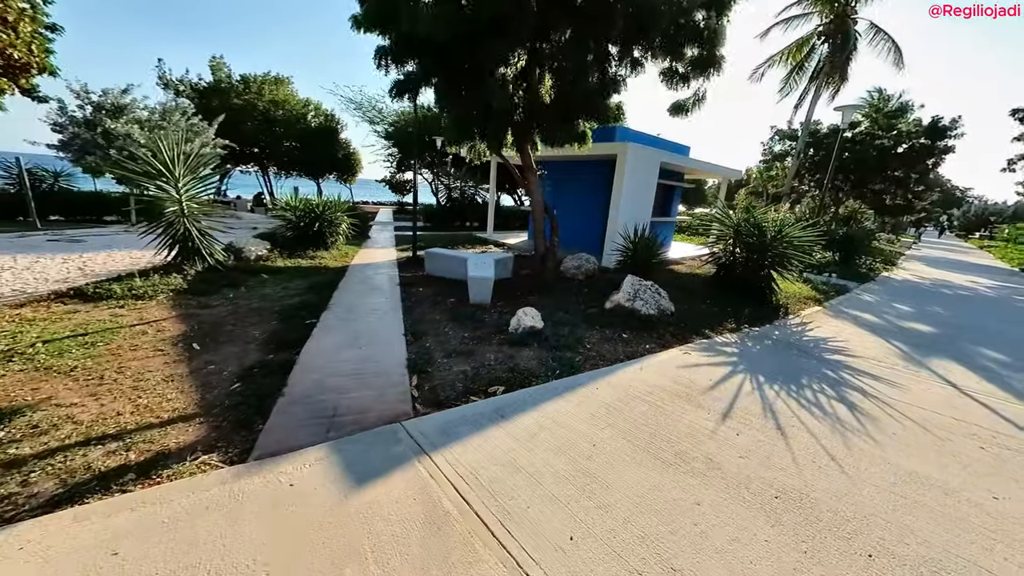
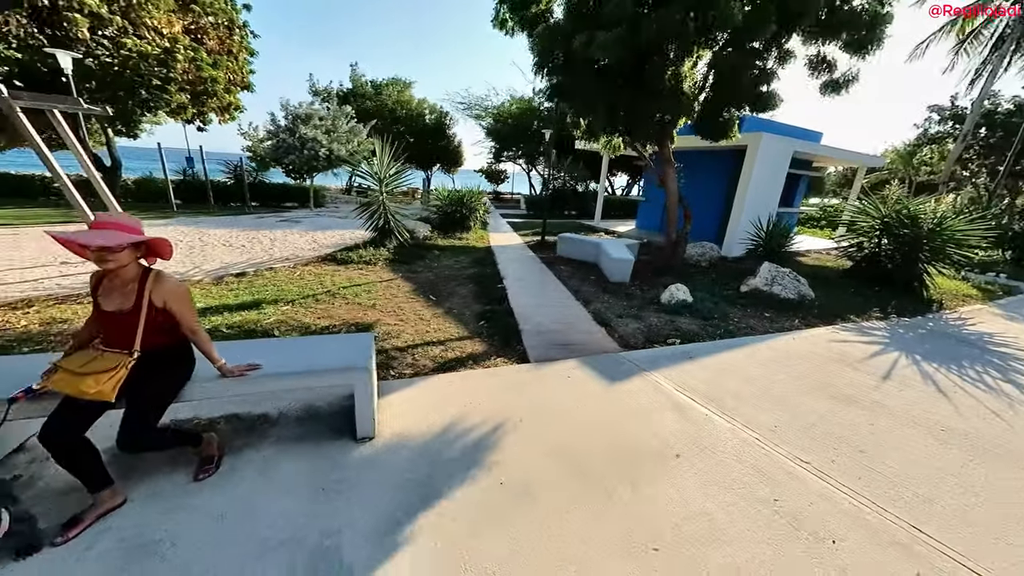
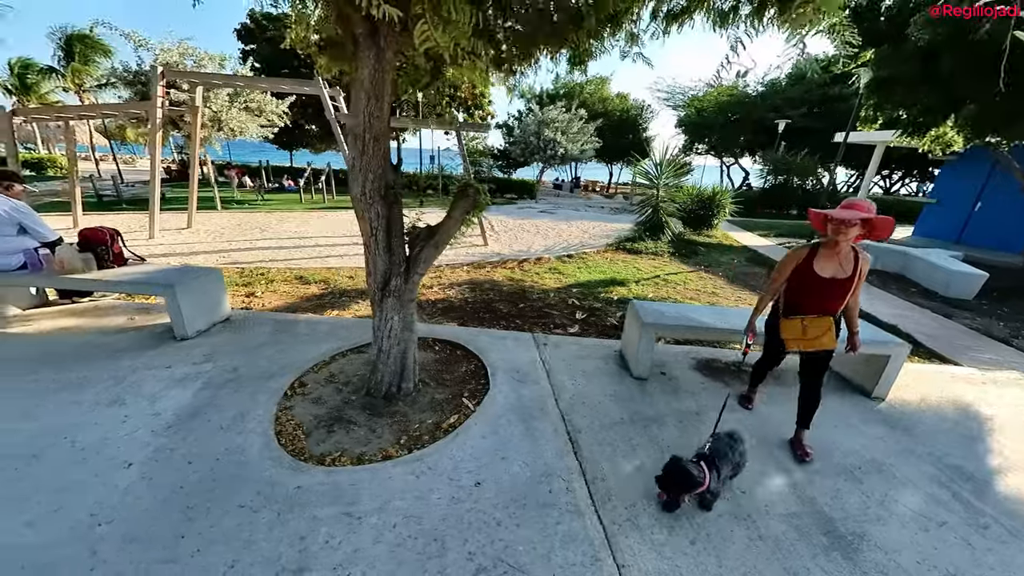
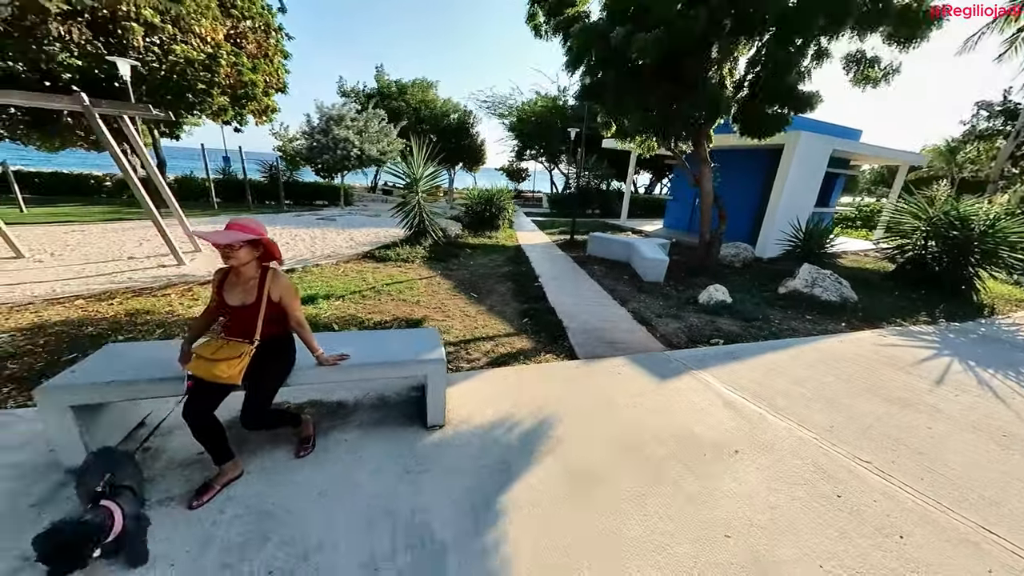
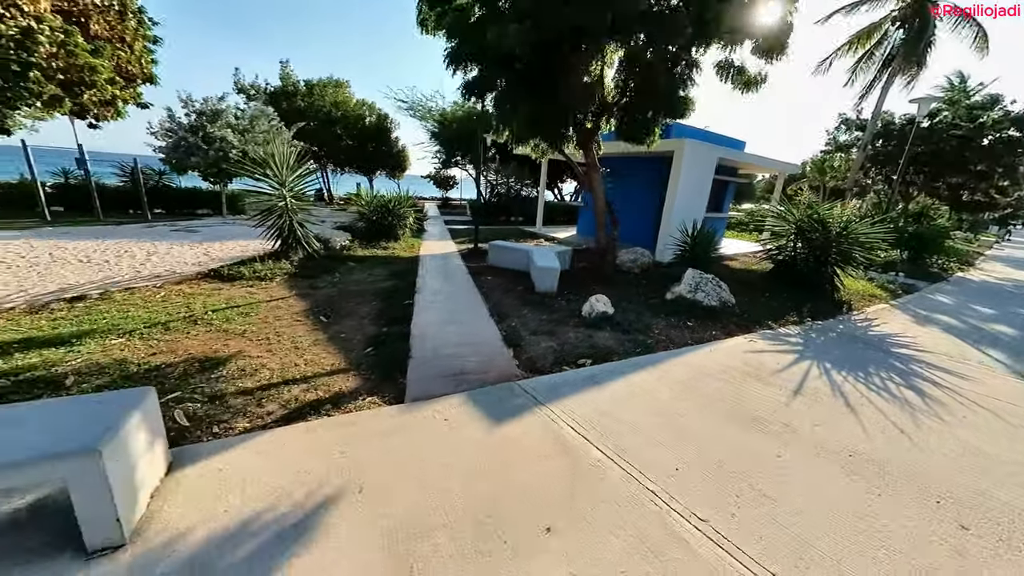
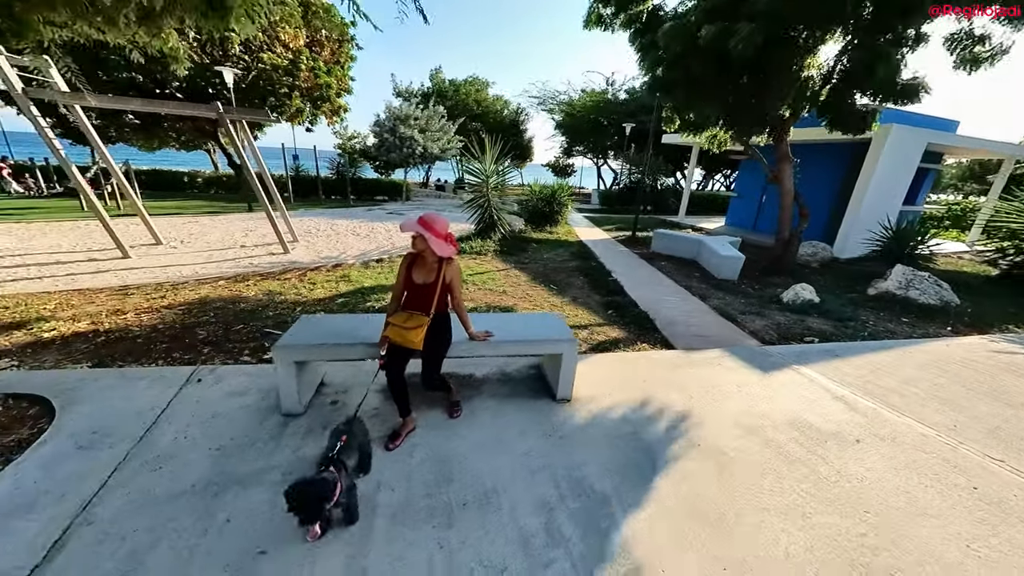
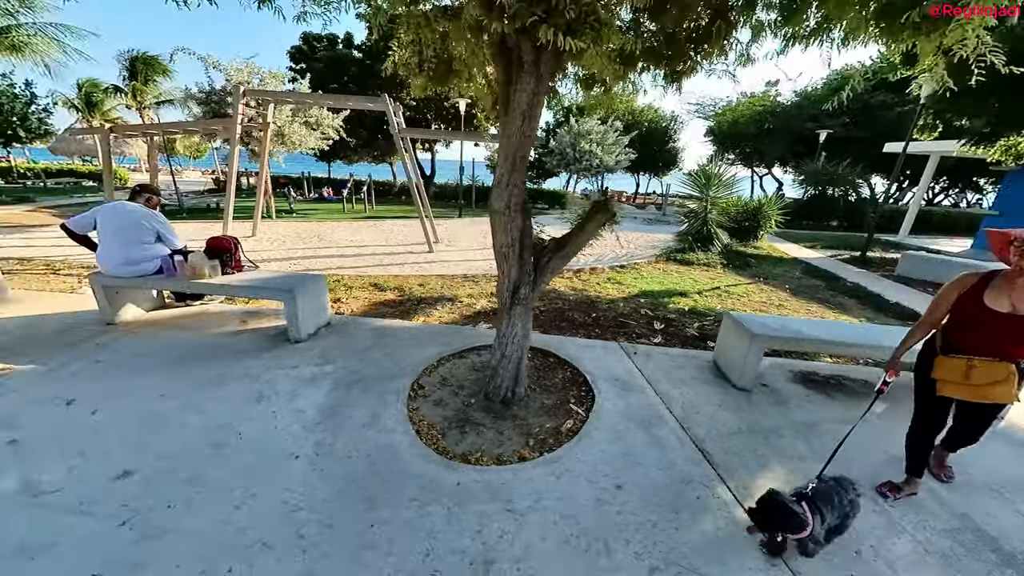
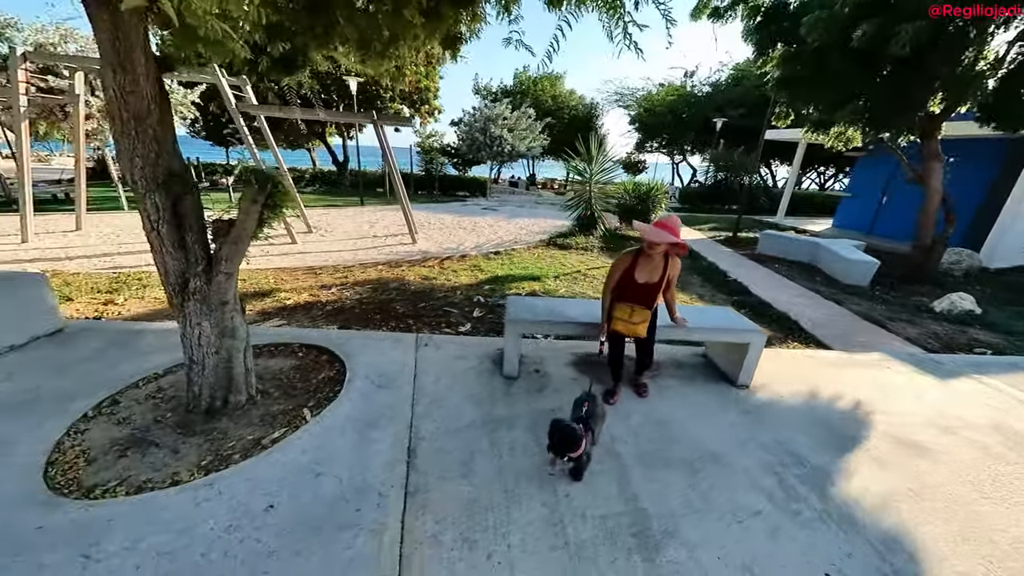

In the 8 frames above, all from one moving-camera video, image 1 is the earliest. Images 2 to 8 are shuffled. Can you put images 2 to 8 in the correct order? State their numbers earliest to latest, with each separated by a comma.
5, 2, 4, 6, 8, 3, 7
